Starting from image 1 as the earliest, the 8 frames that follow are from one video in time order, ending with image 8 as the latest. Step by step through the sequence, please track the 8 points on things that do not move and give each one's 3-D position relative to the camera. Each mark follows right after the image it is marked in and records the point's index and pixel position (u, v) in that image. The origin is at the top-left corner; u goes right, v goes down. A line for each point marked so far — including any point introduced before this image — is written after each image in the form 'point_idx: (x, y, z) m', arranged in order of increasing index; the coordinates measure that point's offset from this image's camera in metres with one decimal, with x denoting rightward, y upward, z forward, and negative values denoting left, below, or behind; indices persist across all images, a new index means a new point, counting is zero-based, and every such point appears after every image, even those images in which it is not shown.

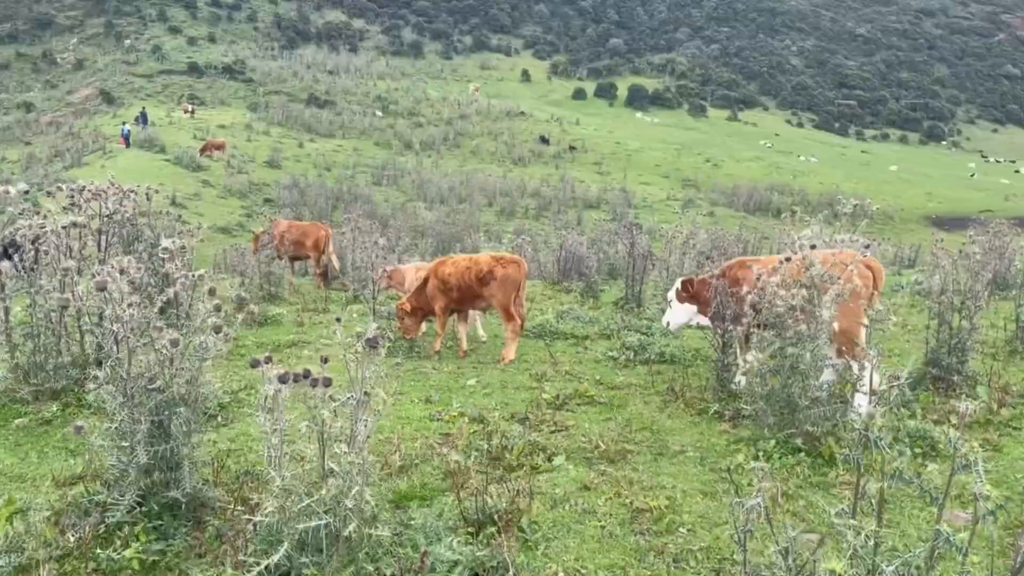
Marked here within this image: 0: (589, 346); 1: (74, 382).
0: (+0.9, -0.7, +9.5) m
1: (-3.5, -0.8, +6.6) m
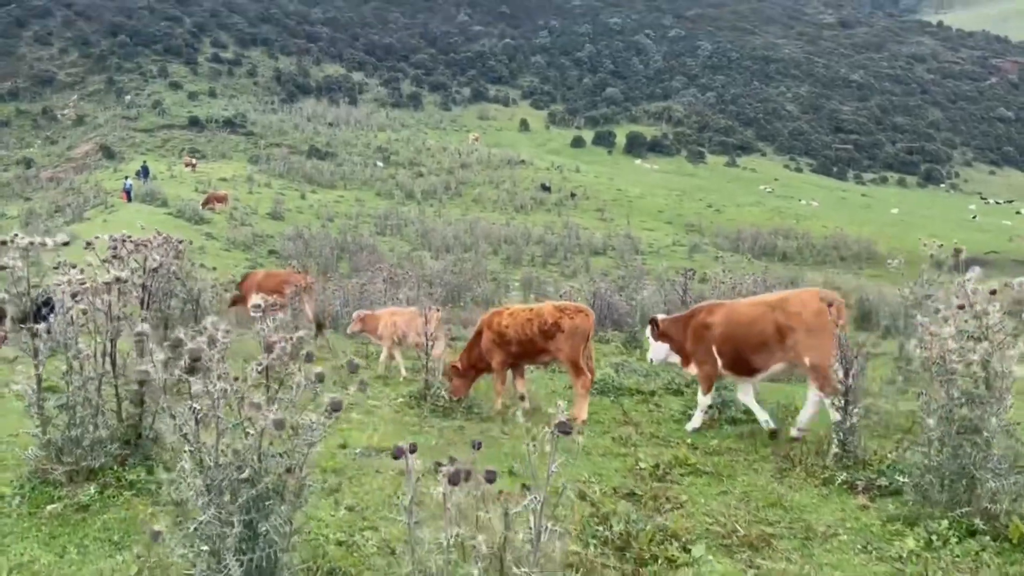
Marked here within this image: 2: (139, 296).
0: (+1.6, -1.2, +8.7) m
1: (-2.8, -1.2, +5.7) m
2: (-2.8, -0.1, +6.1) m
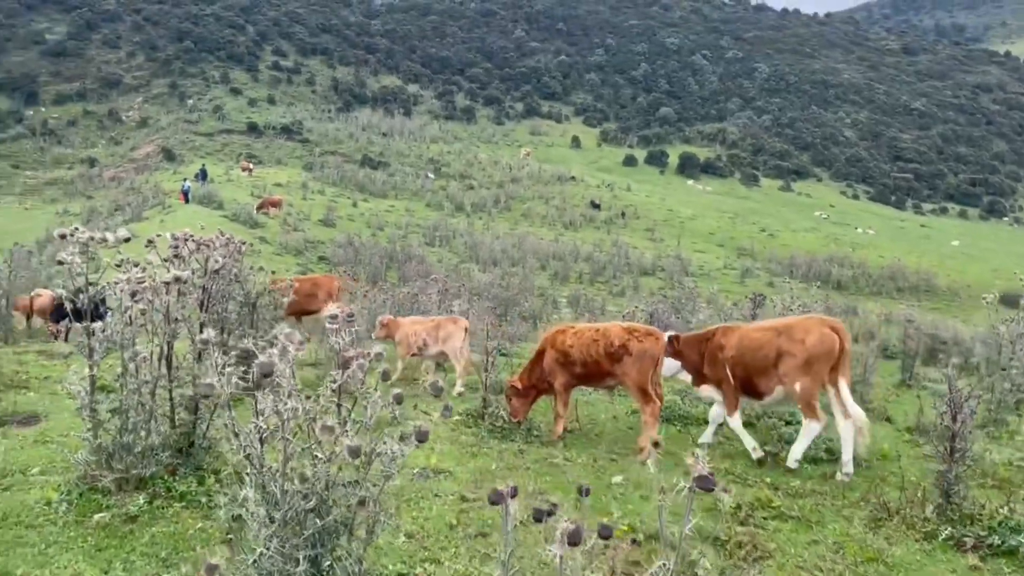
0: (+2.2, -1.5, +8.2) m
1: (-2.3, -1.2, +5.5) m
2: (-2.2, -0.1, +5.9) m
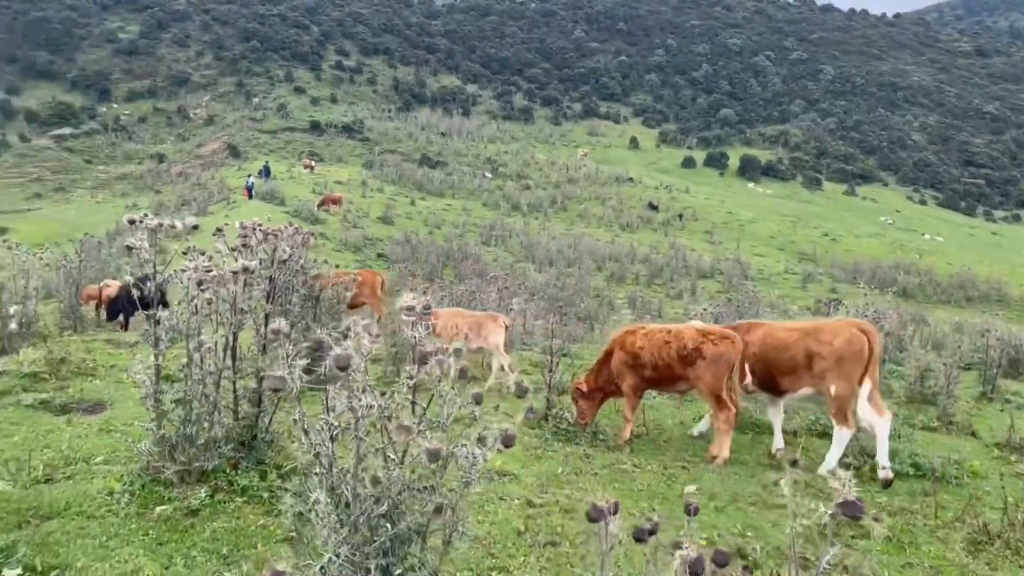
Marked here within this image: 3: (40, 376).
0: (+2.8, -1.5, +7.8) m
1: (-1.9, -1.1, +5.4) m
2: (-1.7, 0.0, +5.7) m
3: (-4.6, -0.8, +8.0) m
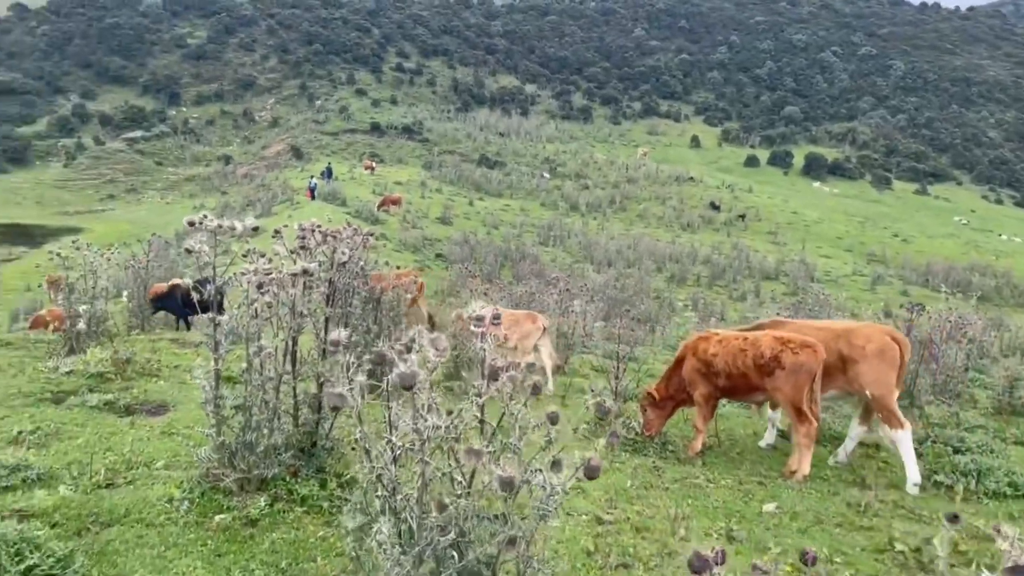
0: (+3.4, -1.5, +7.3) m
1: (-1.4, -1.2, +5.2) m
2: (-1.3, 0.0, +5.6) m
3: (-3.9, -0.9, +8.0) m
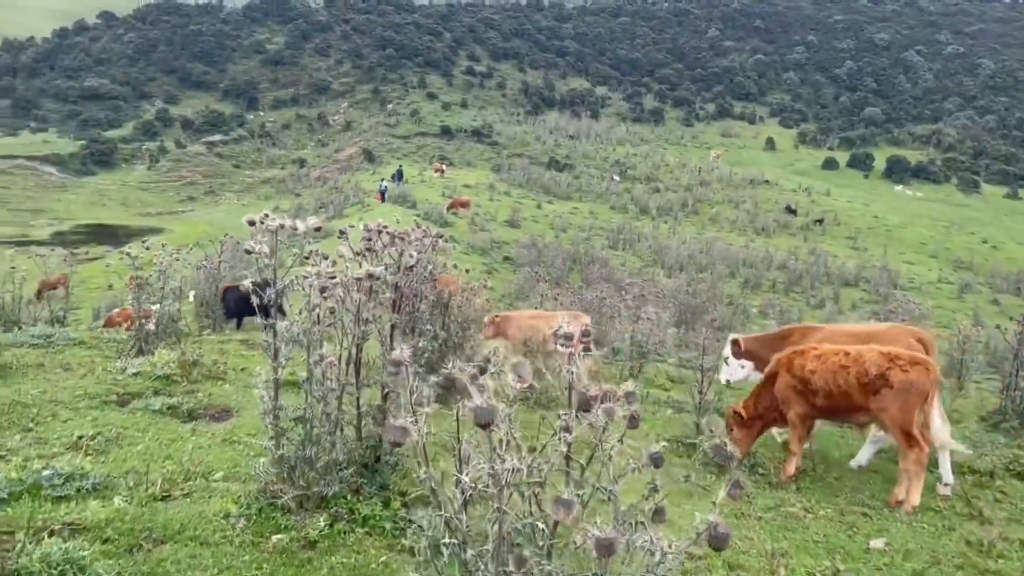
0: (+4.0, -1.6, +6.5) m
1: (-1.0, -1.2, +4.9) m
2: (-0.8, -0.1, +5.2) m
3: (-3.2, -0.9, +7.9) m
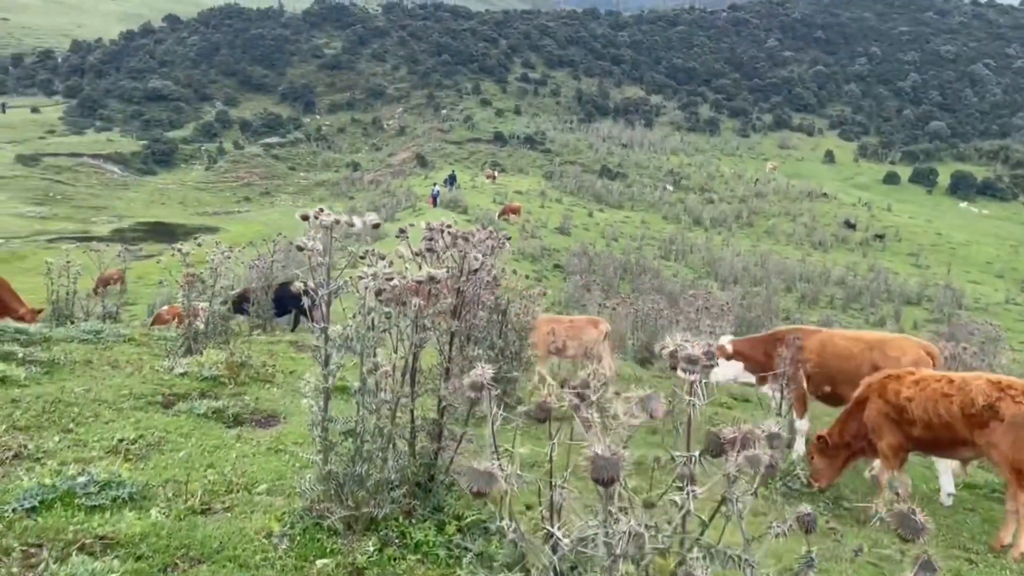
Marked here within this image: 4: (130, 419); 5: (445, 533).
0: (+4.4, -1.8, +5.8) m
1: (-0.6, -1.2, +4.5) m
2: (-0.4, -0.1, +4.8) m
3: (-2.7, -0.8, +7.6) m
4: (-2.8, -1.0, +6.1) m
5: (-0.4, -1.3, +4.4) m
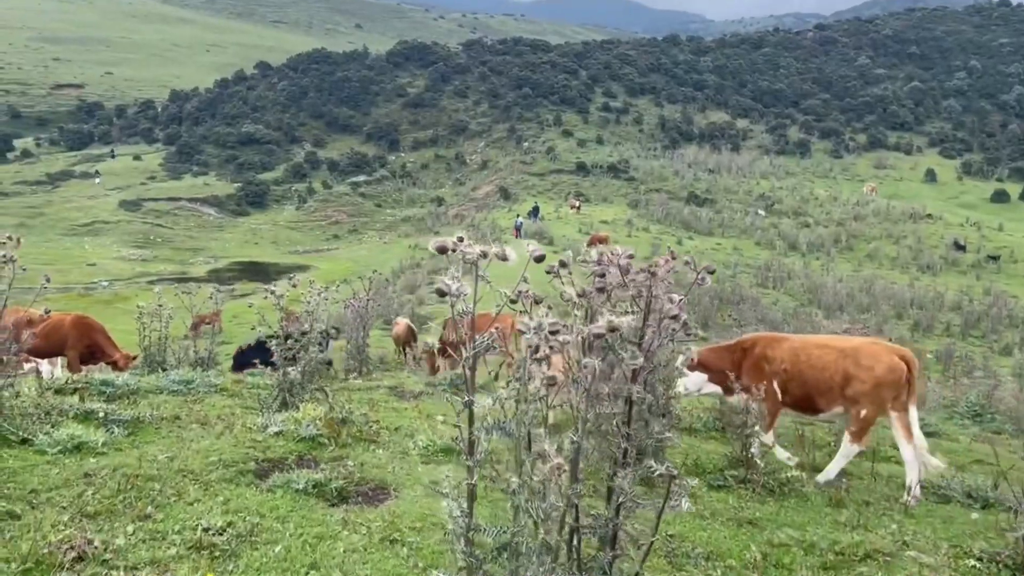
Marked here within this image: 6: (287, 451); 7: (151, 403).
0: (+5.4, -2.0, +4.1) m
1: (+0.2, -1.4, +3.2) m
2: (+0.5, -0.3, +3.6) m
3: (-1.5, -1.2, +6.6) m
4: (-1.8, -1.3, +5.1) m
5: (+0.5, -1.5, +3.1) m
6: (-1.7, -1.3, +6.3) m
7: (-3.5, -1.1, +8.0) m
